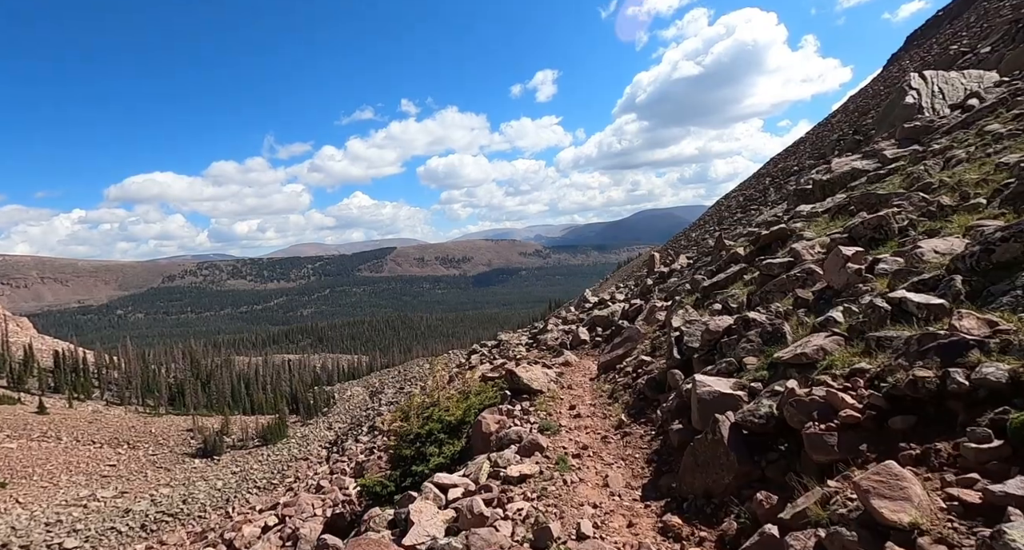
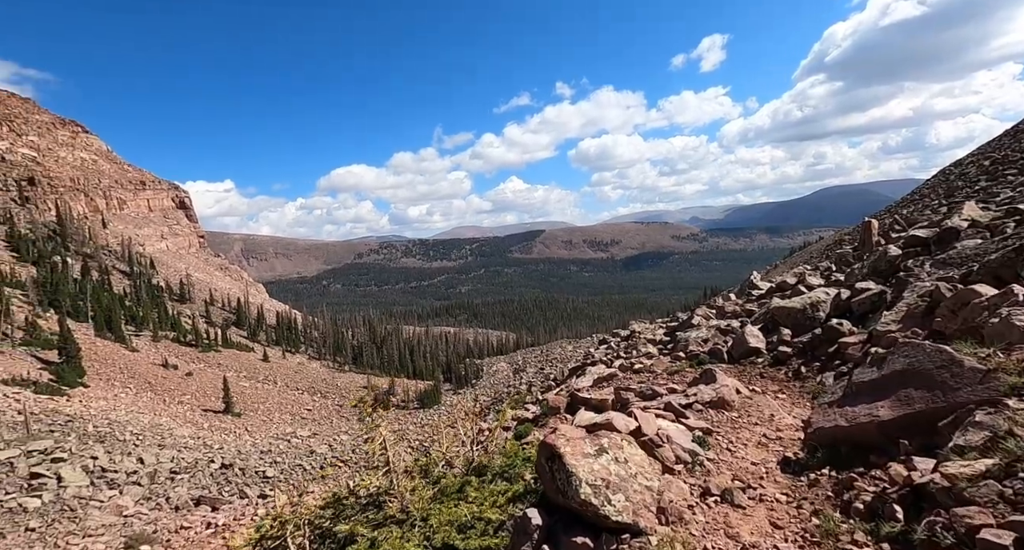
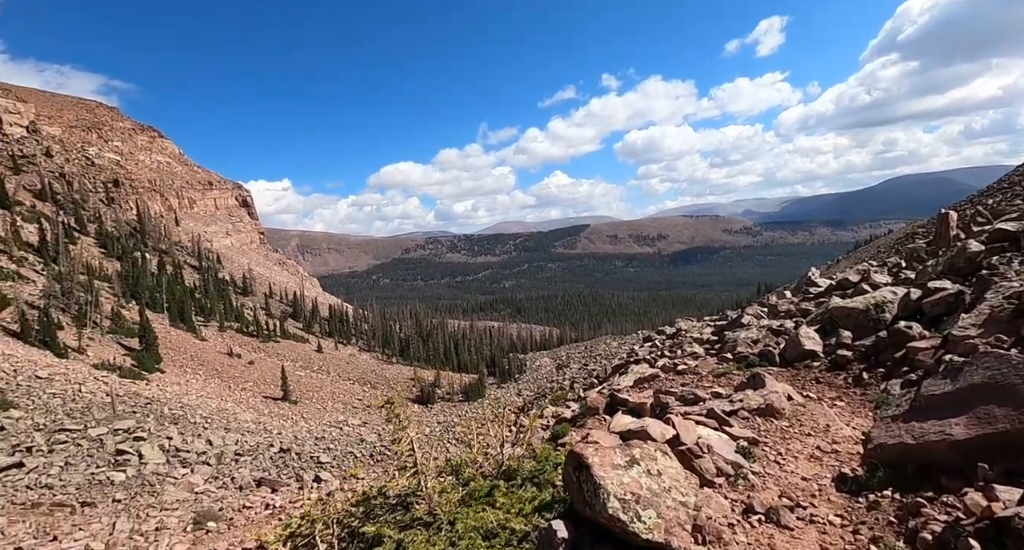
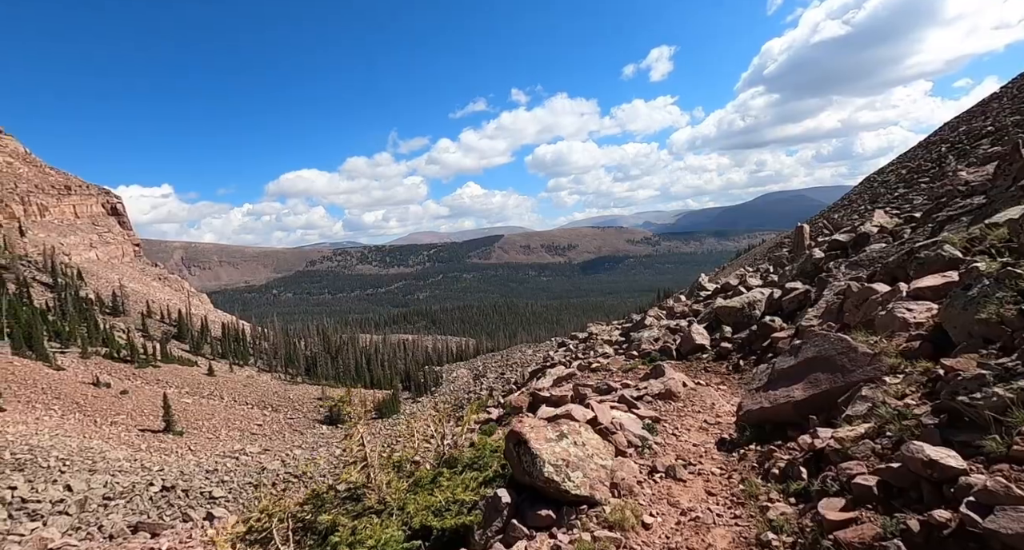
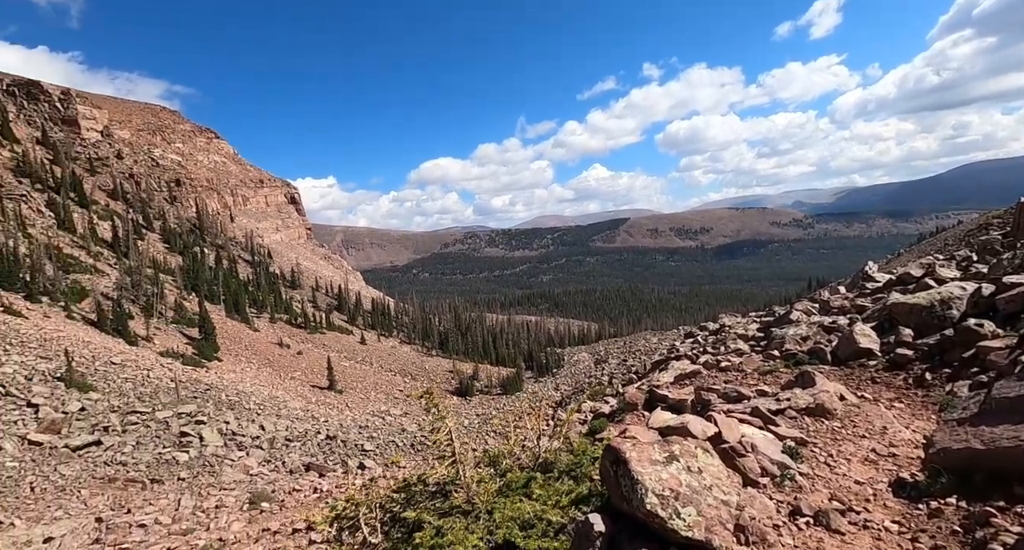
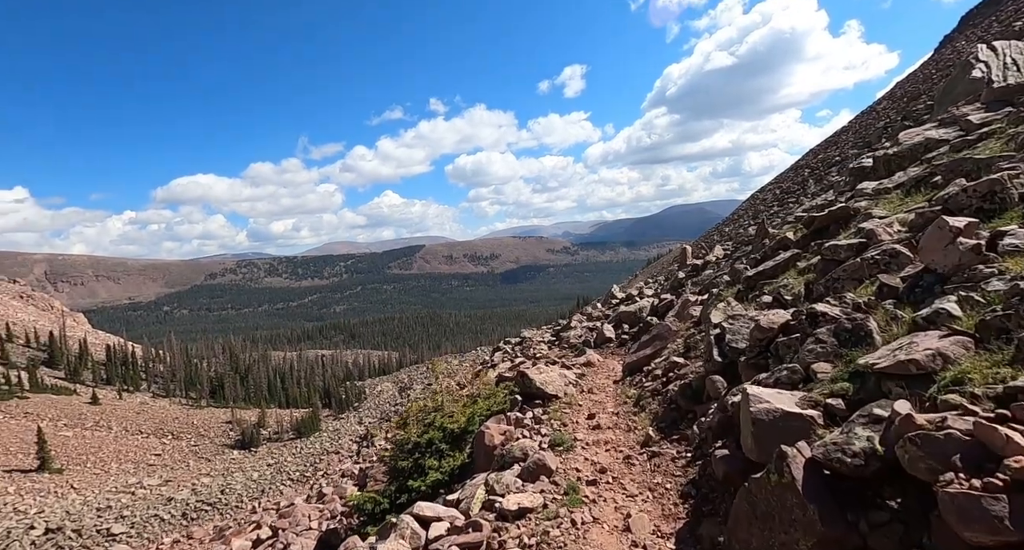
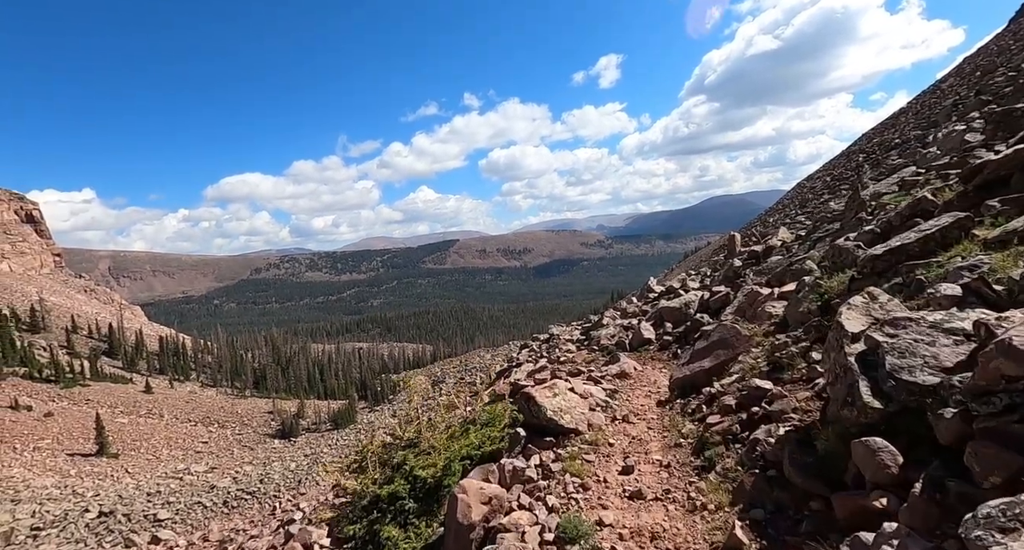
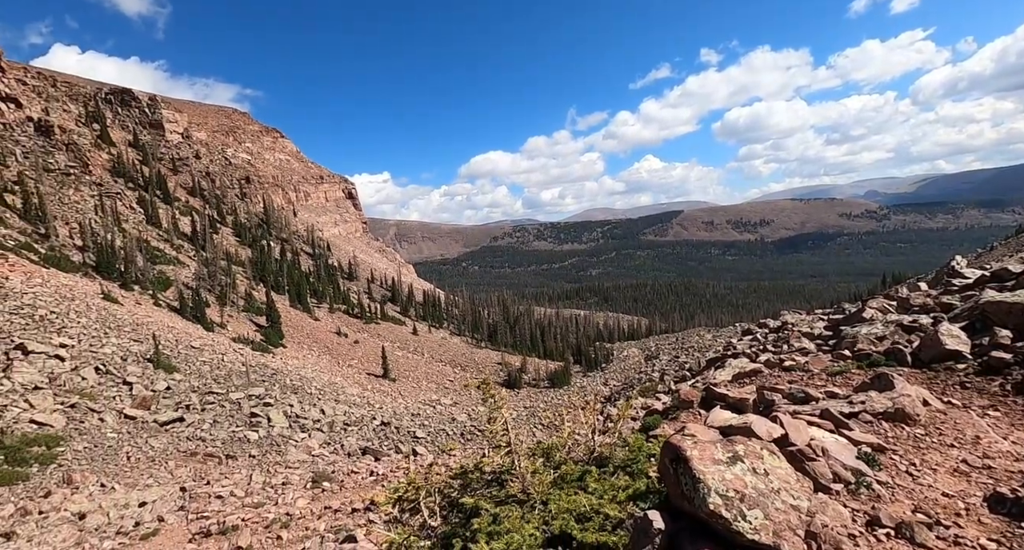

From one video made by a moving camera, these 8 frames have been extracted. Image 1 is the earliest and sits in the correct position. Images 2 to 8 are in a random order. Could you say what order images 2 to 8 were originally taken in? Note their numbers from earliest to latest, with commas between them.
6, 7, 4, 2, 3, 5, 8
